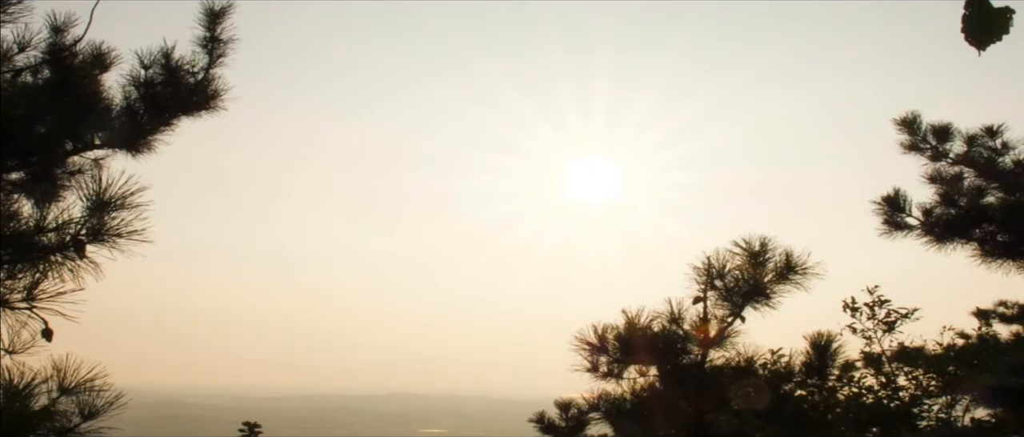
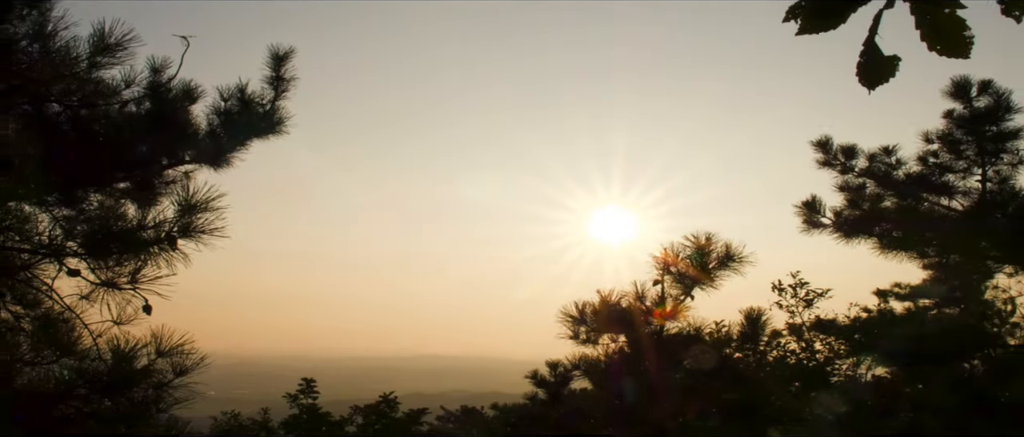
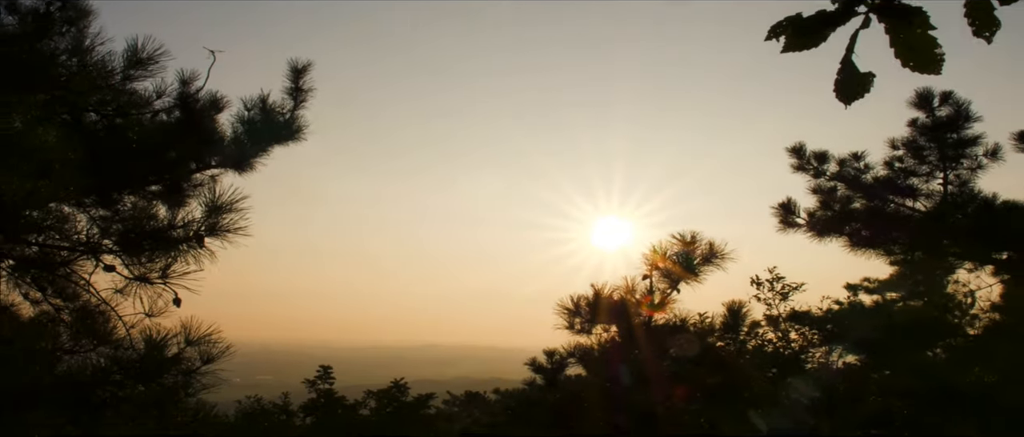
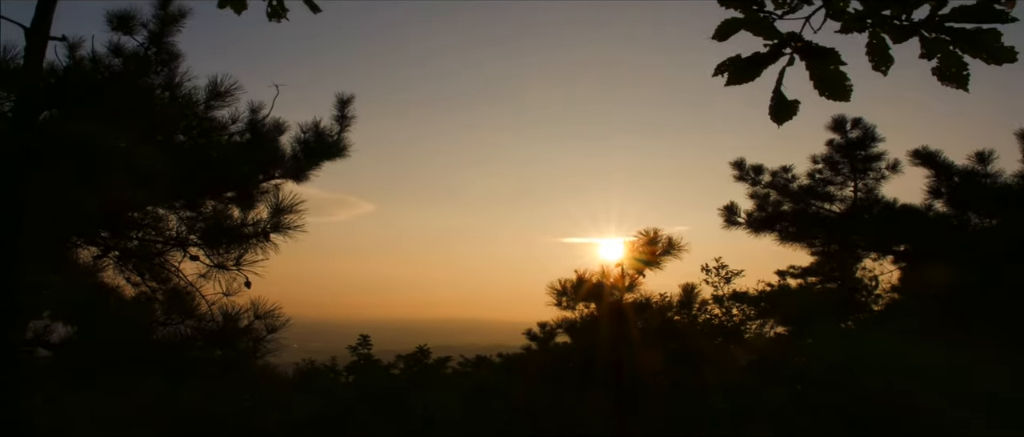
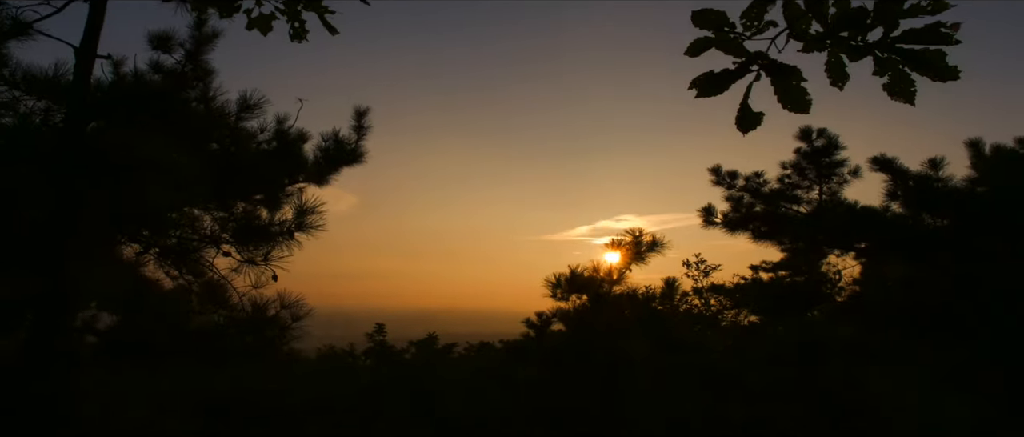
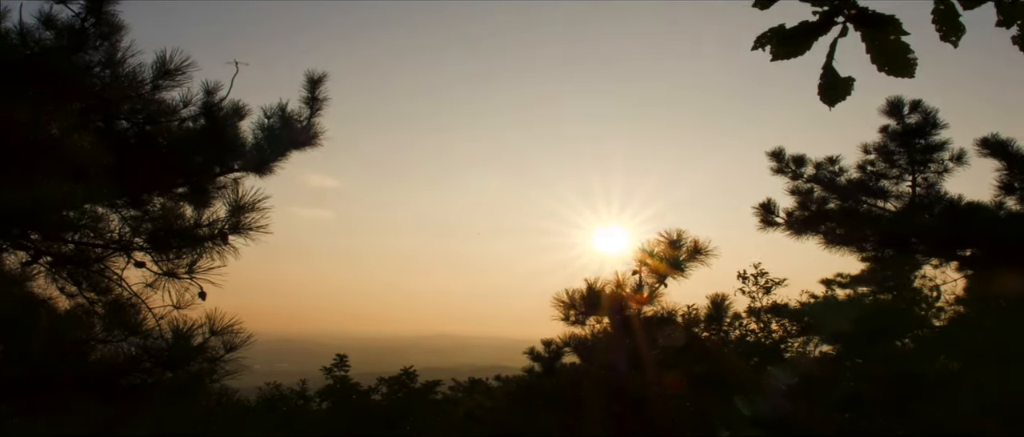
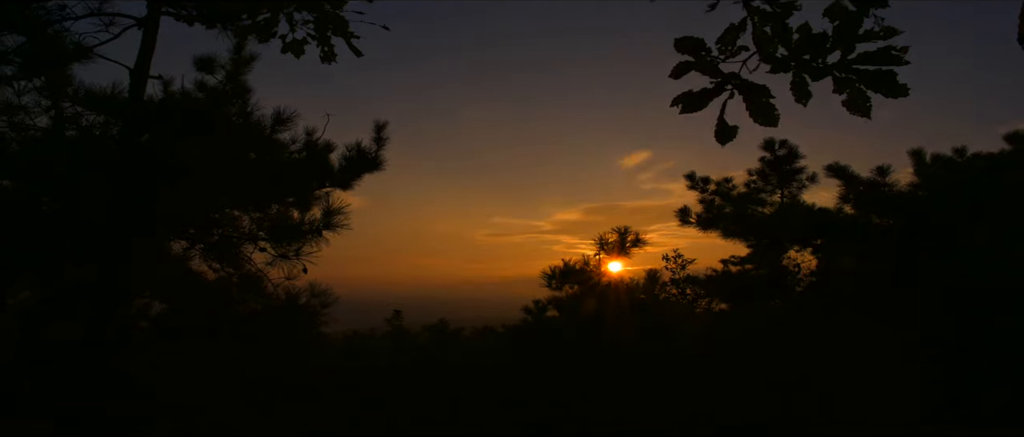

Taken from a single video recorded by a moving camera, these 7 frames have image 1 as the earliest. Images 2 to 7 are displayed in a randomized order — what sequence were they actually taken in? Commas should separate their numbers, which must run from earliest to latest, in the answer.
2, 3, 6, 4, 5, 7
